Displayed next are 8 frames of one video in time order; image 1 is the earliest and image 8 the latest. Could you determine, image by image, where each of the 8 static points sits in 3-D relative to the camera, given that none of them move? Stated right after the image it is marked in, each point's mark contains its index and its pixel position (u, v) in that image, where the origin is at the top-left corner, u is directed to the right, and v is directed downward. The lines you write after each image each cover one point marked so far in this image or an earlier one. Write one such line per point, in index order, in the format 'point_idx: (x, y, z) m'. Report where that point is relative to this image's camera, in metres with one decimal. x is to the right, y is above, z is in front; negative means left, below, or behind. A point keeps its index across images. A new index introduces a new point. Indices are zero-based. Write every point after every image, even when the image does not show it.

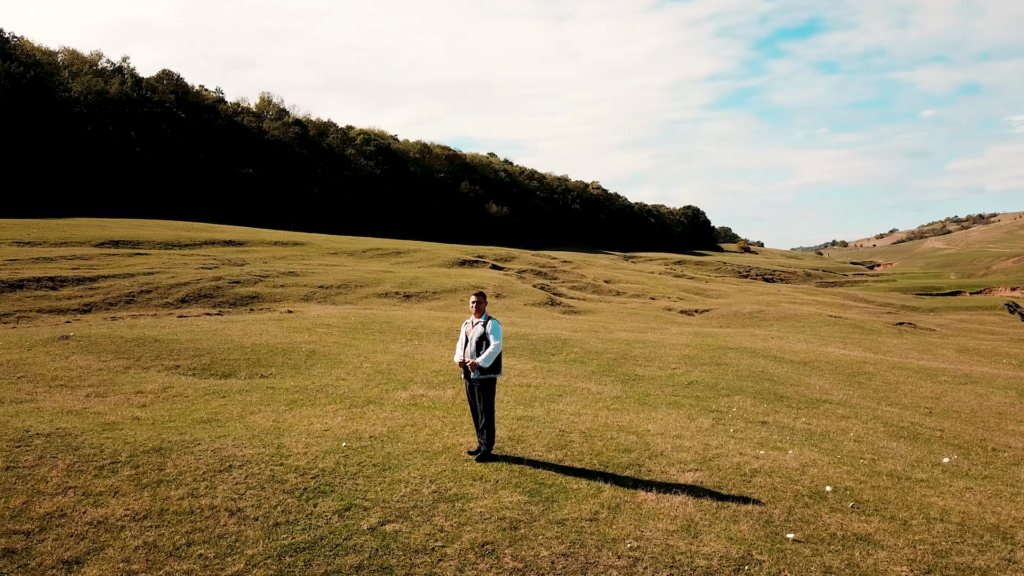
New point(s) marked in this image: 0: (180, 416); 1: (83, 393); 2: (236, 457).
0: (-4.0, -1.5, +10.2) m
1: (-5.9, -1.4, +11.7) m
2: (-2.6, -1.6, +8.1) m
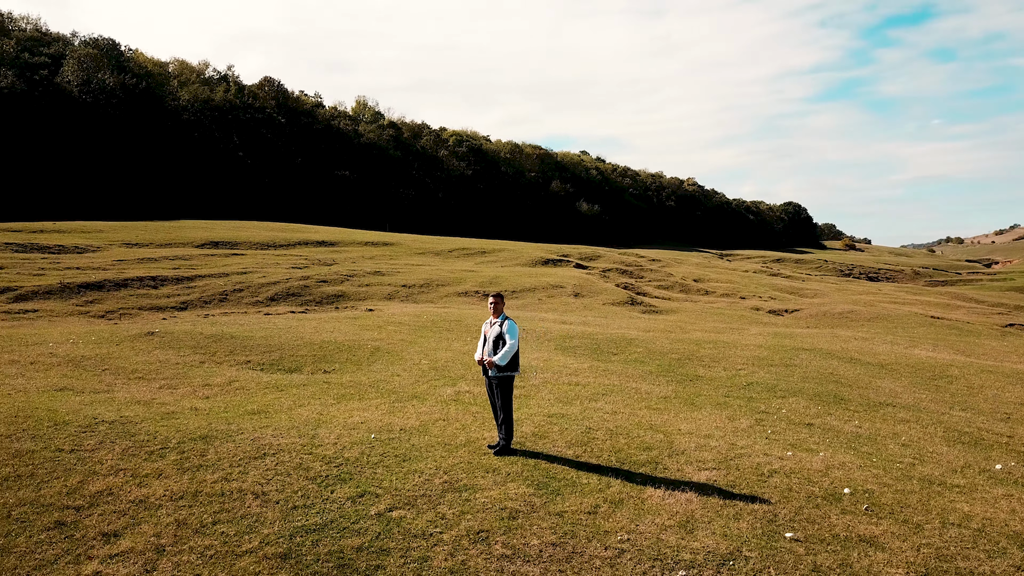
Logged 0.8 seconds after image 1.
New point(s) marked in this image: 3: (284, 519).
0: (-3.6, -1.5, +11.0) m
1: (-5.3, -1.4, +12.7) m
2: (-2.5, -1.6, +8.7) m
3: (-1.9, -1.9, +7.0) m
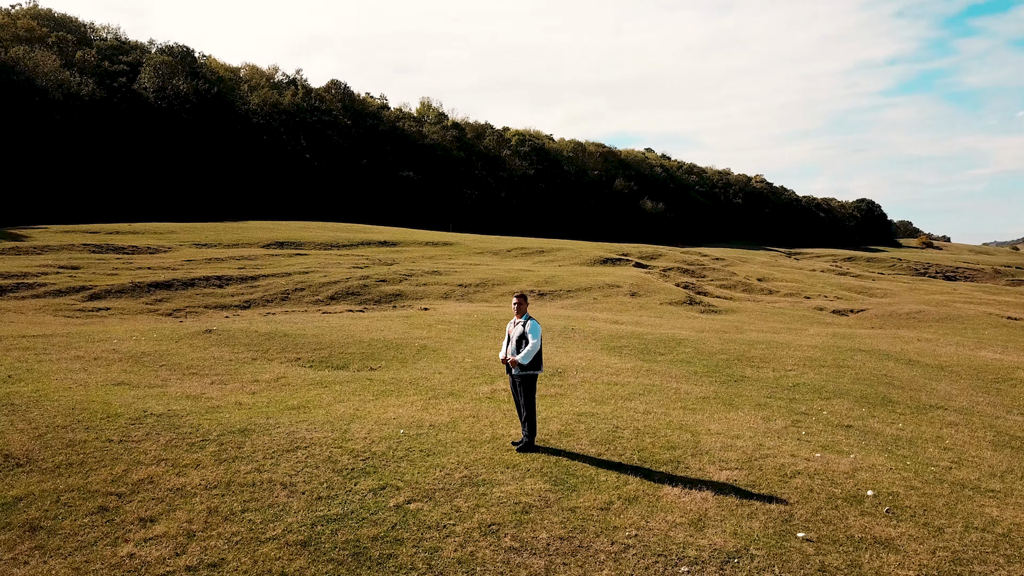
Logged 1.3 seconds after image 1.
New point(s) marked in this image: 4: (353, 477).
0: (-3.2, -1.5, +11.5) m
1: (-4.8, -1.4, +13.3) m
2: (-2.2, -1.6, +9.1) m
3: (-1.8, -1.9, +7.3) m
4: (-1.5, -1.8, +8.0) m
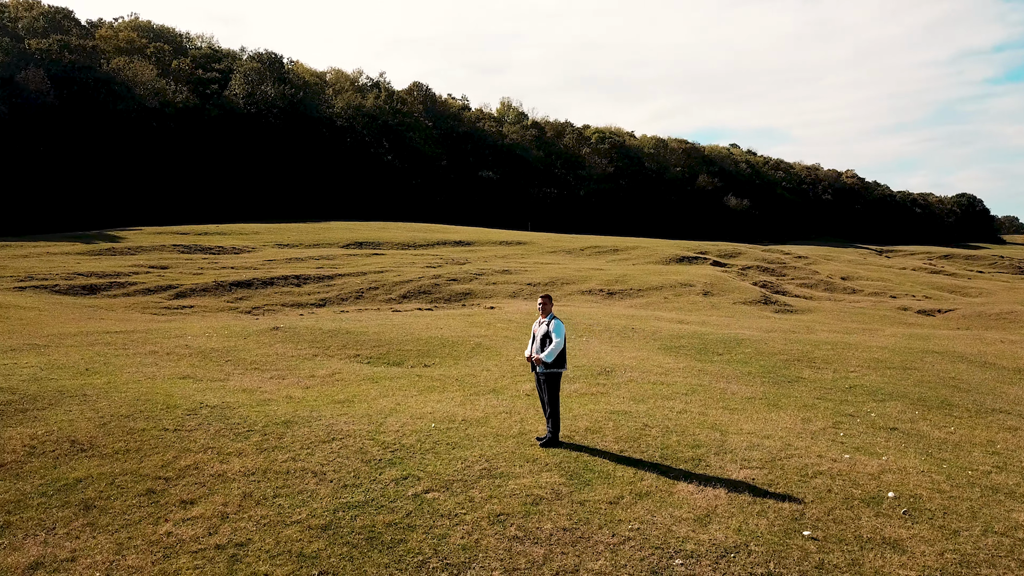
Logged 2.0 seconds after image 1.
0: (-2.7, -1.5, +12.1) m
1: (-4.1, -1.4, +14.0) m
2: (-1.9, -1.6, +9.6) m
3: (-1.7, -1.9, +7.8) m
4: (-1.3, -1.8, +8.4) m
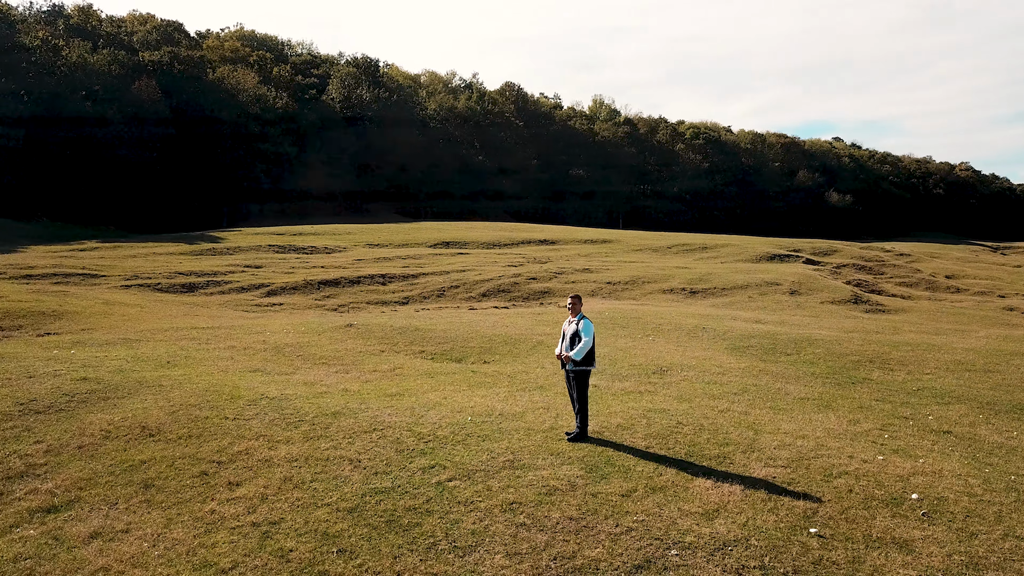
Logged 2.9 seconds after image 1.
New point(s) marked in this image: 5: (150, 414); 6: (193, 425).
0: (-2.0, -1.5, +12.7) m
1: (-3.2, -1.4, +14.8) m
2: (-1.6, -1.6, +10.2) m
3: (-1.5, -1.9, +8.4) m
4: (-1.1, -1.8, +9.0) m
5: (-4.6, -1.6, +10.9) m
6: (-3.9, -1.7, +10.4) m
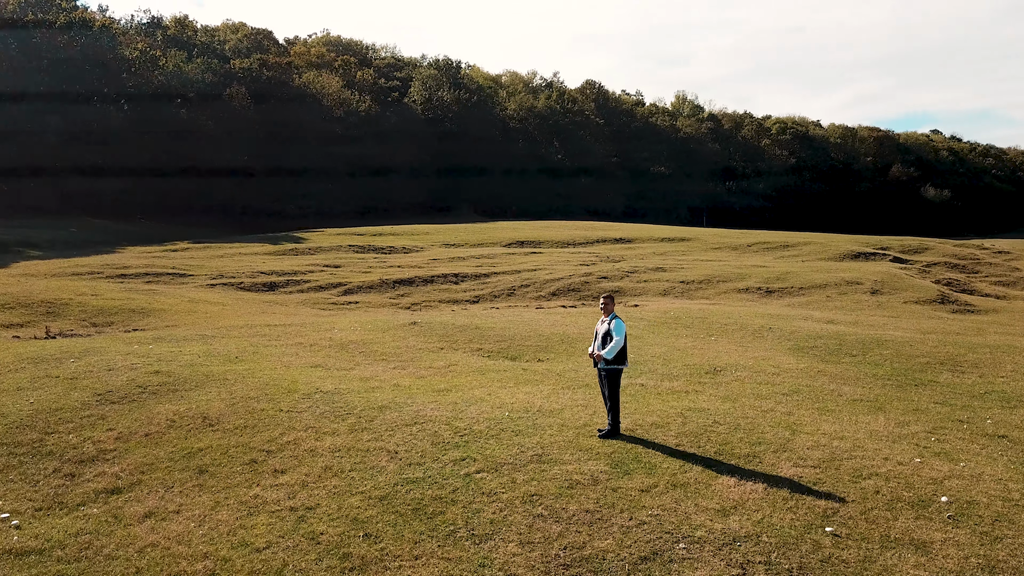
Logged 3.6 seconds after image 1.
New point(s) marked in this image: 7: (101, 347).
0: (-1.3, -1.5, +13.2) m
1: (-2.3, -1.4, +15.4) m
2: (-1.1, -1.6, +10.7) m
3: (-1.2, -1.9, +8.9) m
4: (-0.8, -1.8, +9.4) m
5: (-4.1, -1.6, +11.6) m
6: (-3.4, -1.7, +11.1) m
7: (-7.9, -1.1, +16.3) m
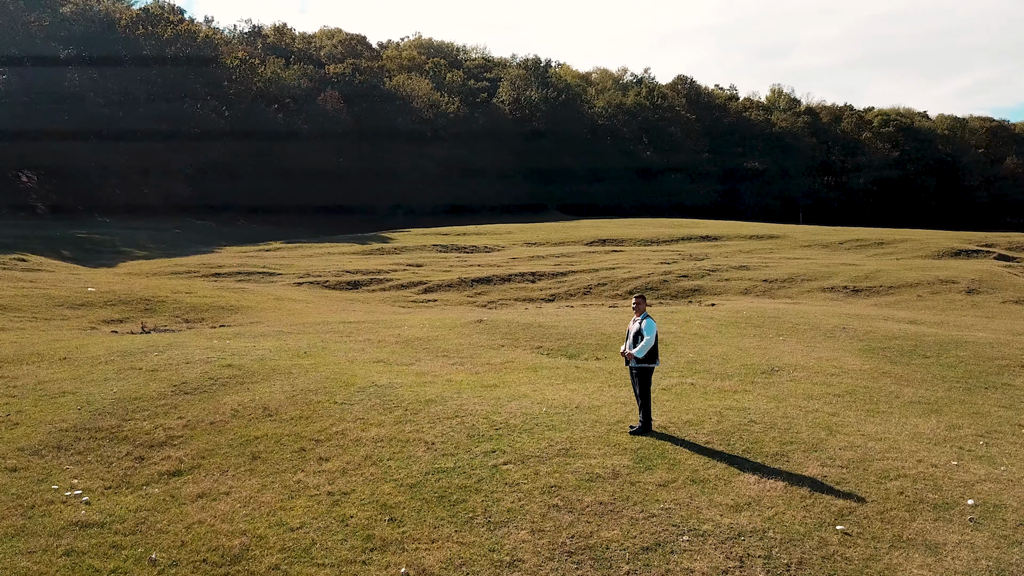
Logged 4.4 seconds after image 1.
0: (-0.6, -1.5, +13.7) m
1: (-1.2, -1.4, +16.0) m
2: (-0.6, -1.6, +11.2) m
3: (-0.9, -1.9, +9.4) m
4: (-0.4, -1.8, +9.8) m
5: (-3.5, -1.6, +12.4) m
6: (-2.9, -1.7, +11.9) m
7: (-6.7, -1.1, +17.4) m
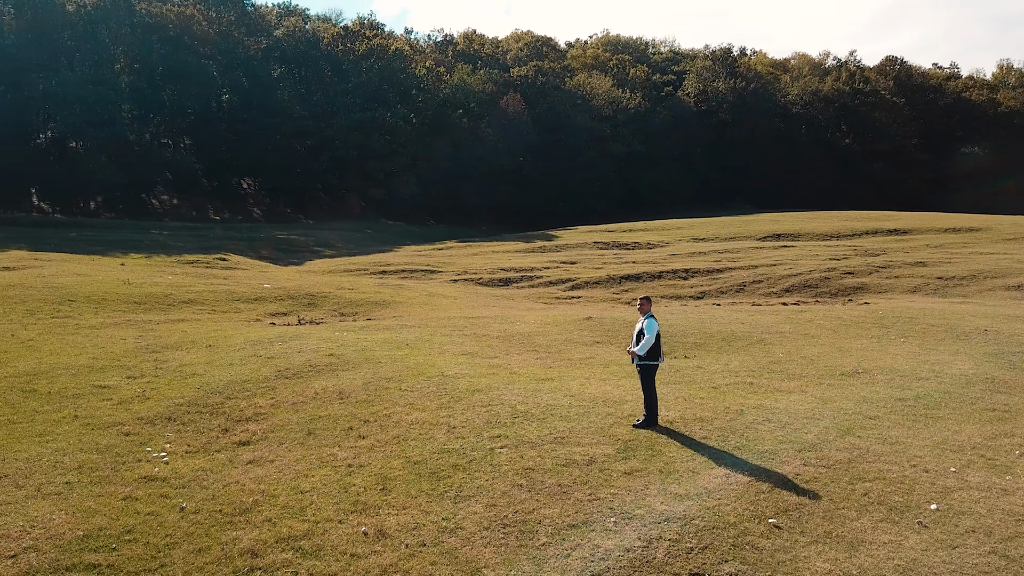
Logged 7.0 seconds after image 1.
0: (+0.5, -1.5, +14.7) m
1: (+0.4, -1.4, +17.1) m
2: (-0.1, -1.6, +12.3) m
3: (-0.9, -1.9, +10.6) m
4: (-0.3, -1.8, +10.9) m
5: (-2.7, -1.6, +14.2) m
6: (-2.2, -1.7, +13.4) m
7: (-4.6, -1.0, +19.8) m
